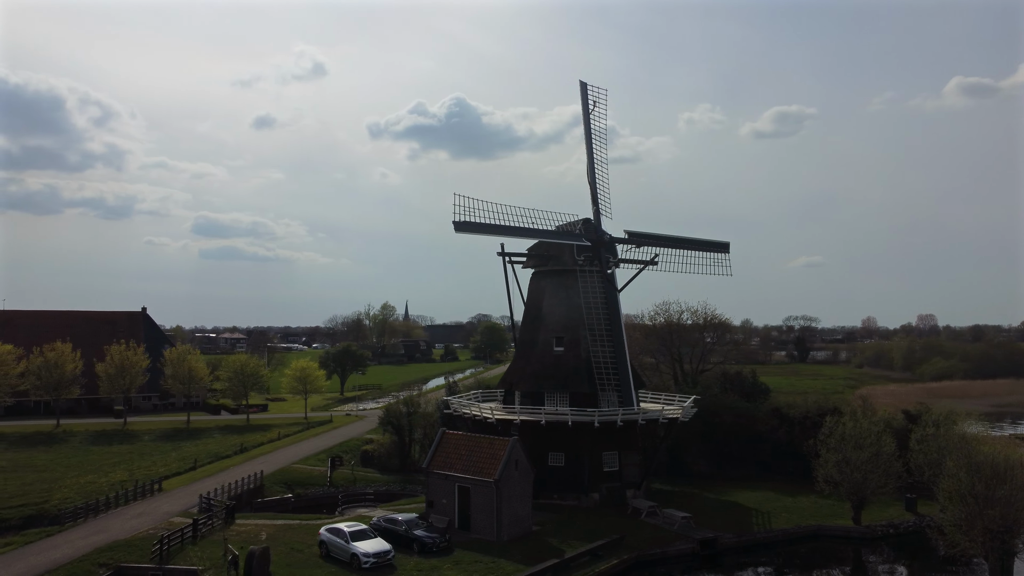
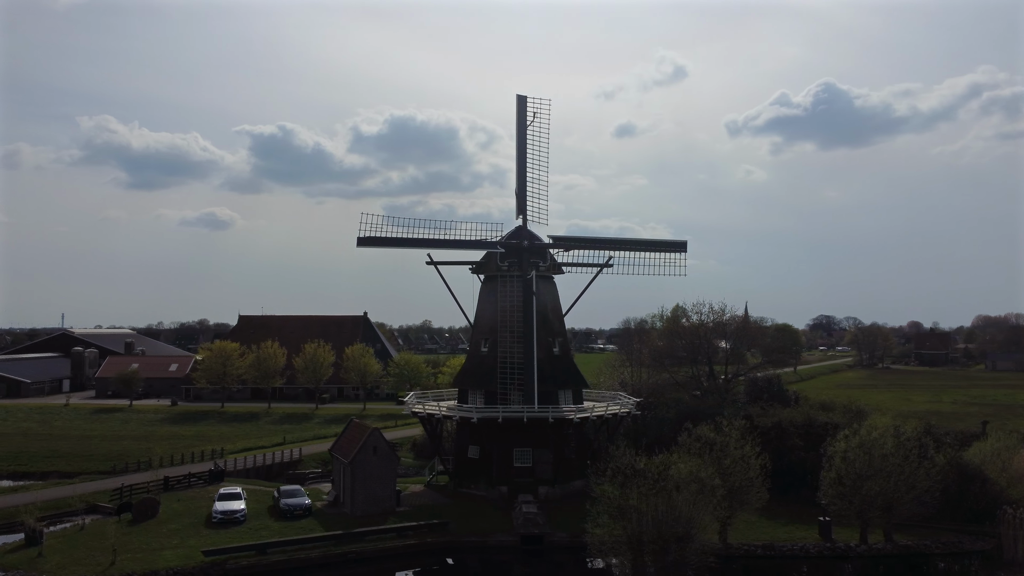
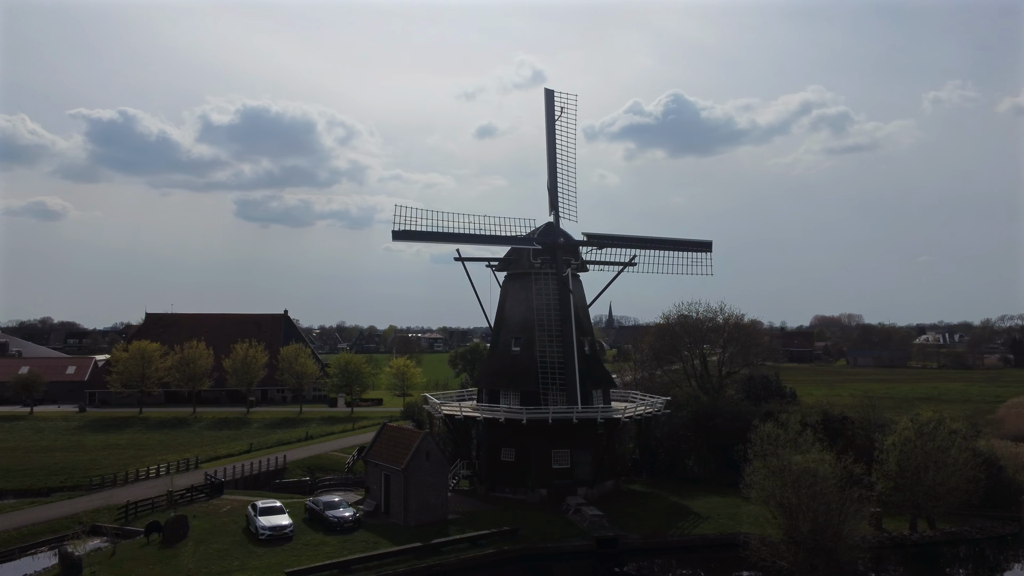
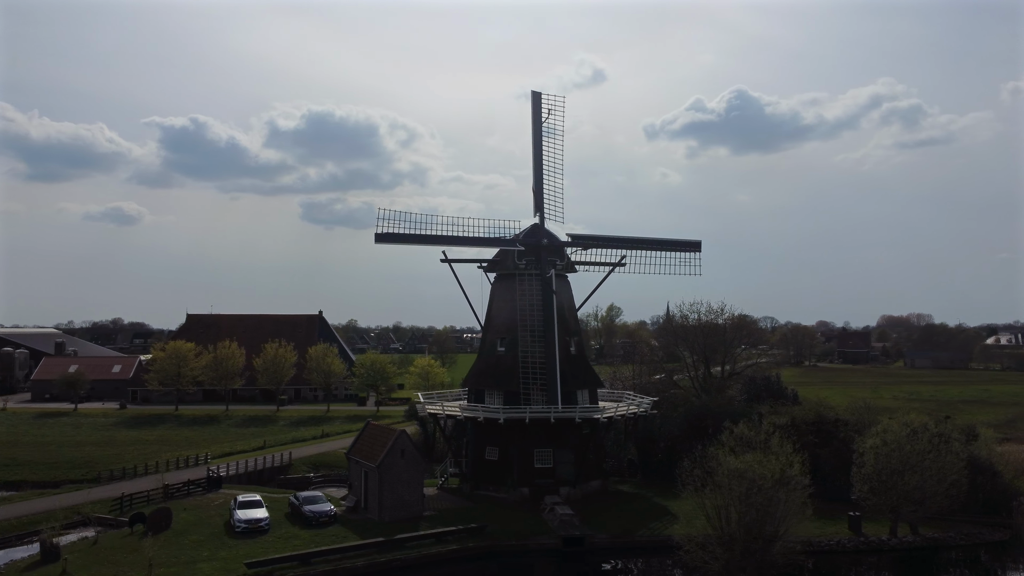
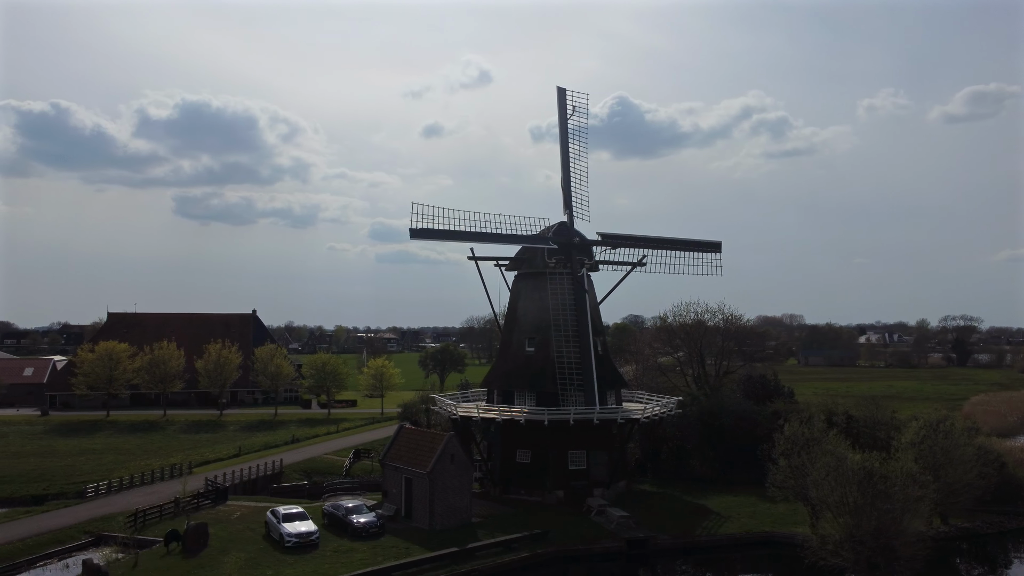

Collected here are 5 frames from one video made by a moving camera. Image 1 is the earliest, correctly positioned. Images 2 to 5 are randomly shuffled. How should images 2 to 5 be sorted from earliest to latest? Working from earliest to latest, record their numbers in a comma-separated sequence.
5, 3, 4, 2
